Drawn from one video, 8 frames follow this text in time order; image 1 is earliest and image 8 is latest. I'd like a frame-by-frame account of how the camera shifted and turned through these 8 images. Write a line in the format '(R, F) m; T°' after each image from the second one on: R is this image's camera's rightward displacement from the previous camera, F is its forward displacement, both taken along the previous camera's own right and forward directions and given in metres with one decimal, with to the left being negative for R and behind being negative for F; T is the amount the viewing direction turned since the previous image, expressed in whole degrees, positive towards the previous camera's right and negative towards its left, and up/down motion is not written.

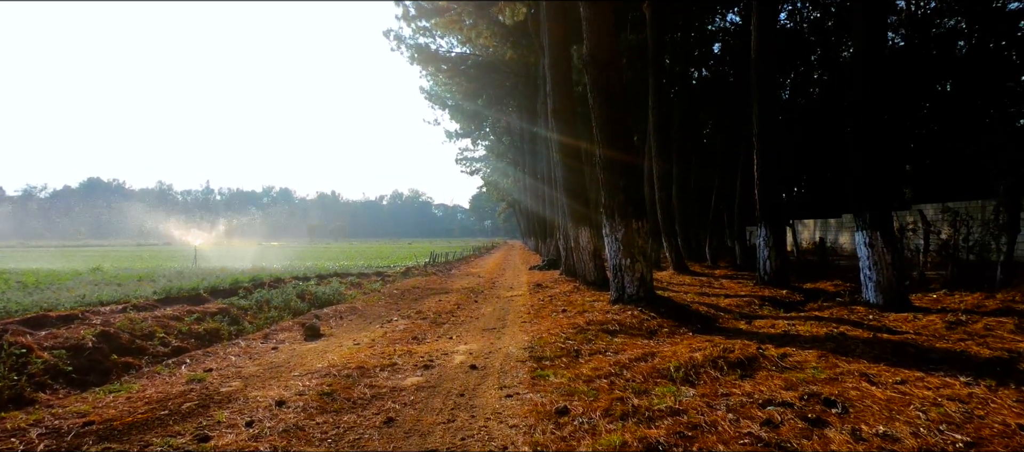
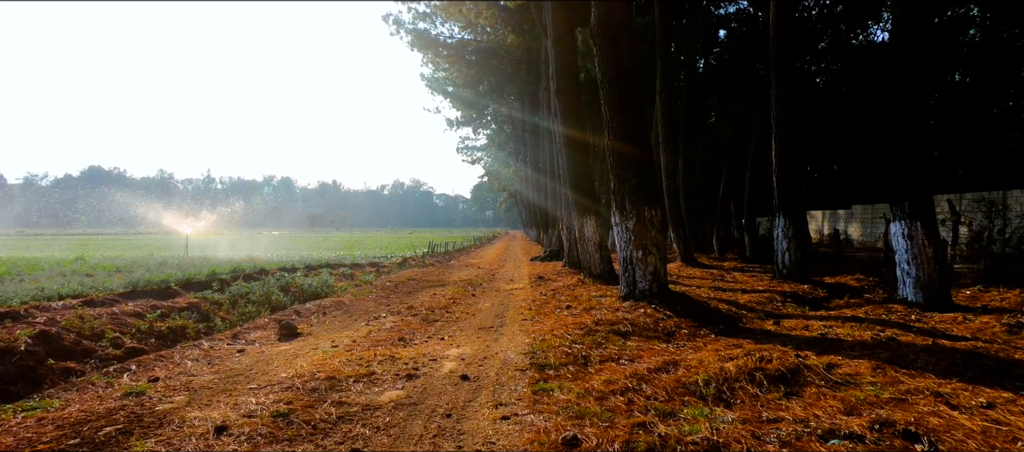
(0.0, +0.9) m; 0°
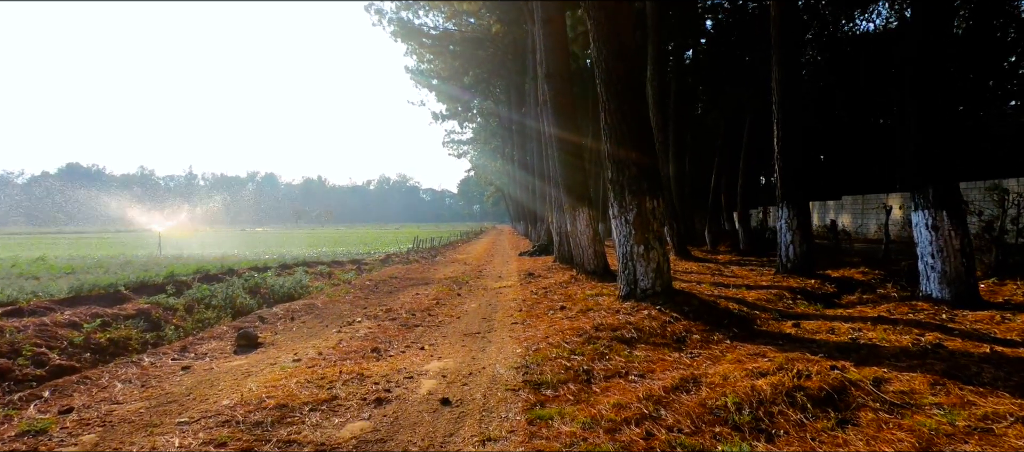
(0.0, +0.8) m; +1°
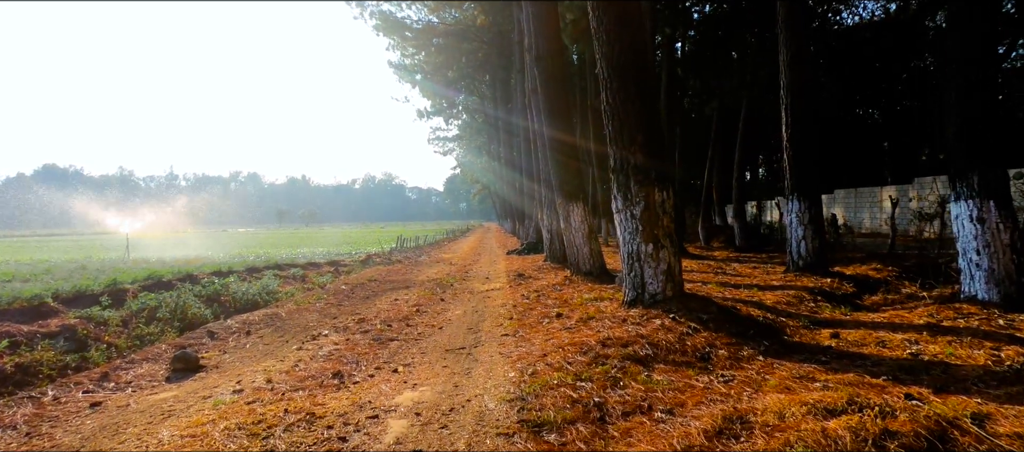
(0.0, +1.0) m; +1°
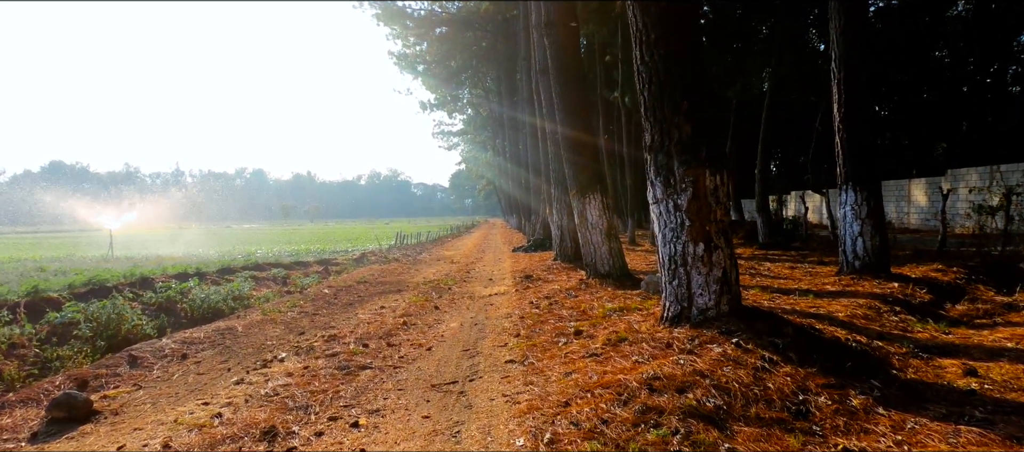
(0.0, +1.5) m; -1°
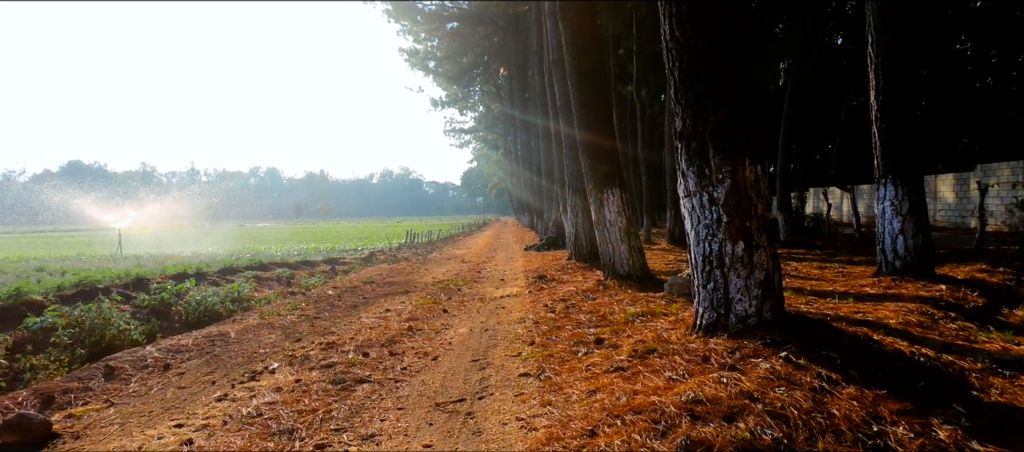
(0.0, +0.5) m; -1°
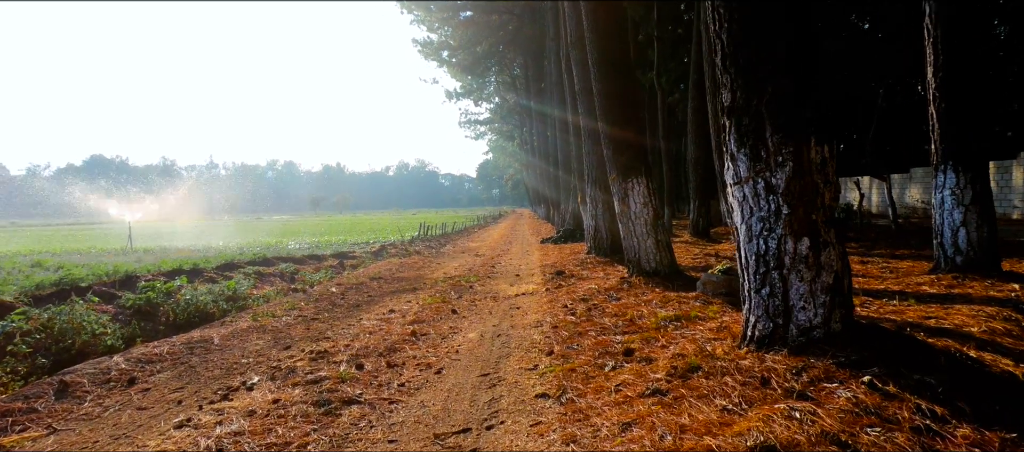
(0.0, +0.7) m; -2°
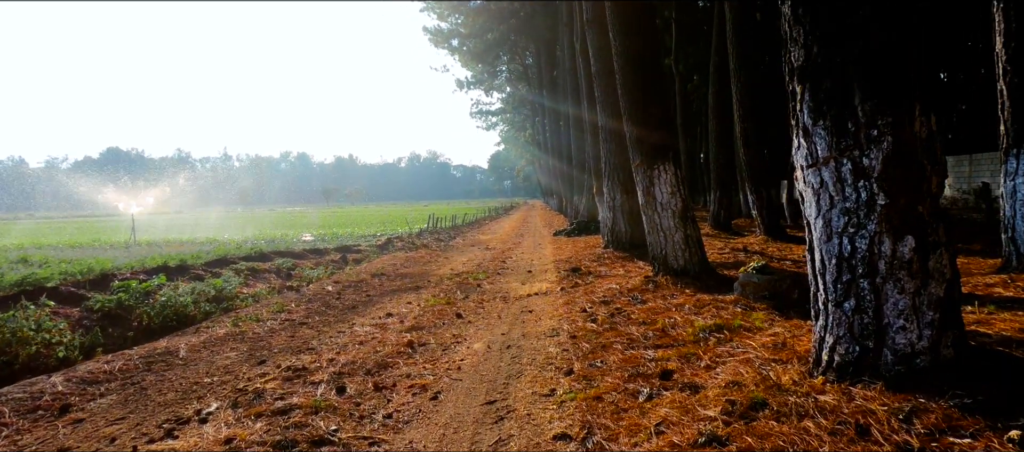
(0.0, +0.8) m; -1°
